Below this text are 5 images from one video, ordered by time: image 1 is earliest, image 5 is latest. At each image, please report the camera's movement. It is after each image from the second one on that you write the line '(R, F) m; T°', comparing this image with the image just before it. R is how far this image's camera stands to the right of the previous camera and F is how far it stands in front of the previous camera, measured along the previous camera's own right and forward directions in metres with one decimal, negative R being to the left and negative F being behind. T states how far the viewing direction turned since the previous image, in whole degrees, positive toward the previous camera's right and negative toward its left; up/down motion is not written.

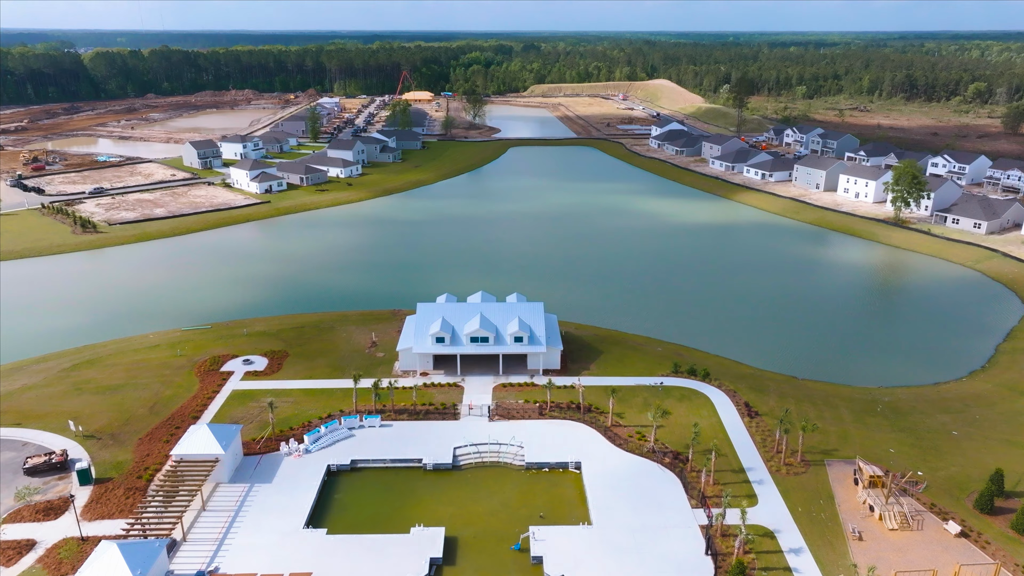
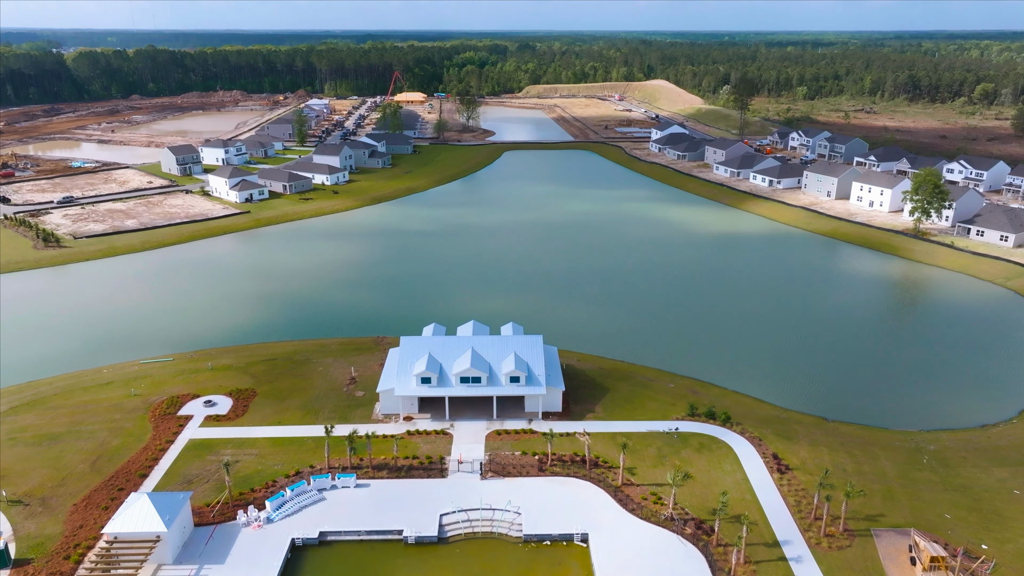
(0.0, +2.8) m; 0°
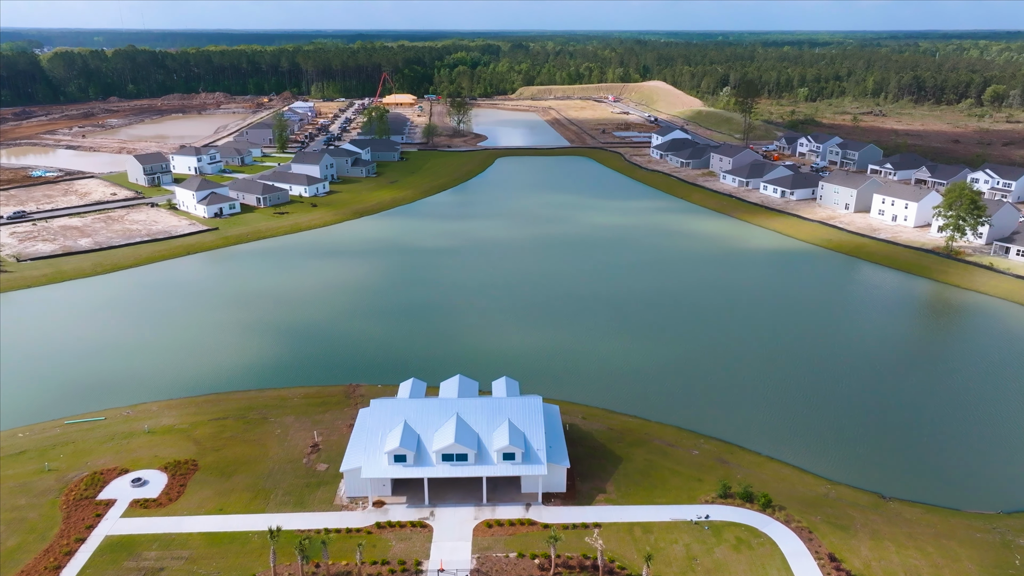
(0.0, +3.9) m; +1°
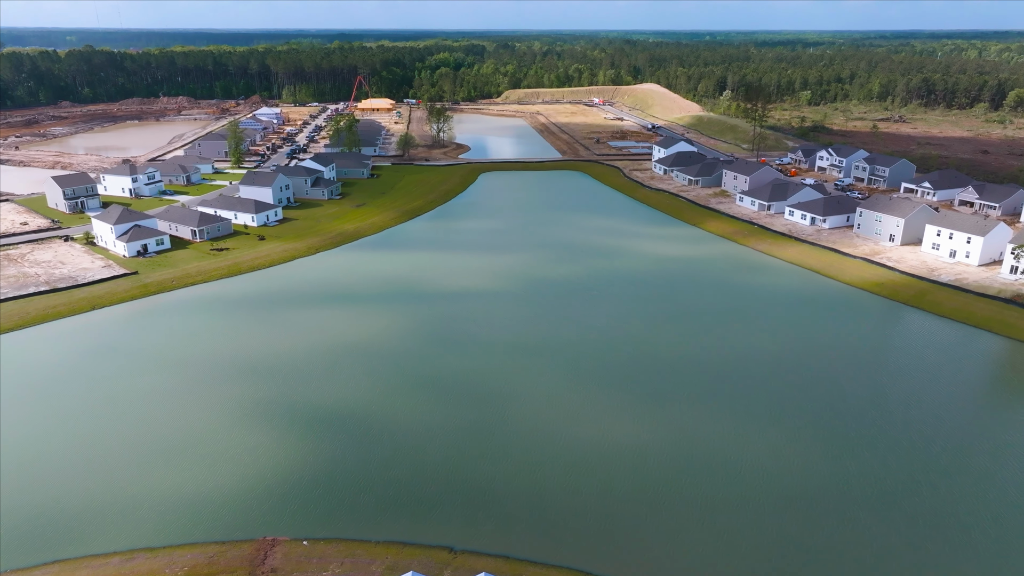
(+0.1, +7.6) m; +1°
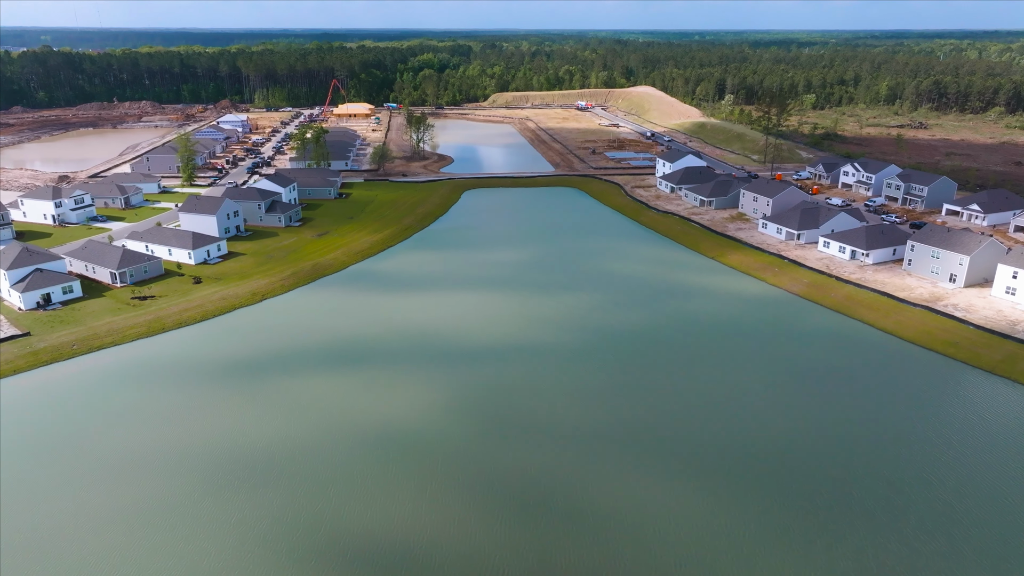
(+0.1, +6.8) m; +1°
